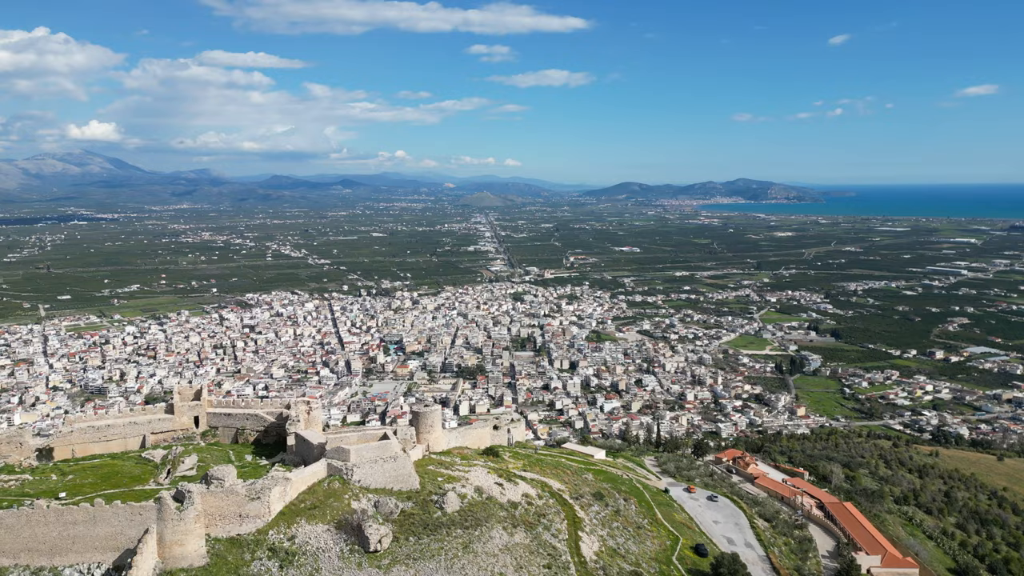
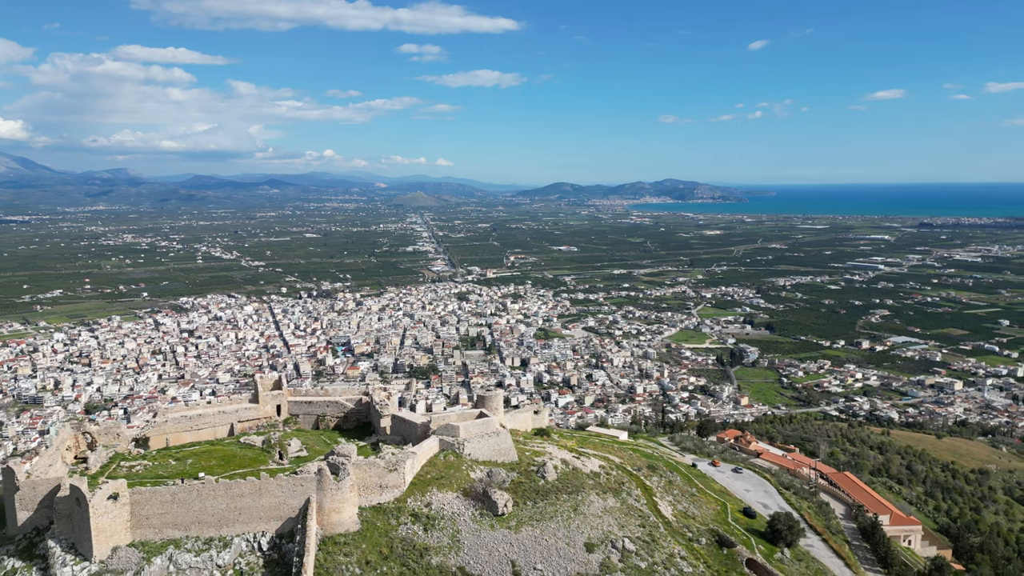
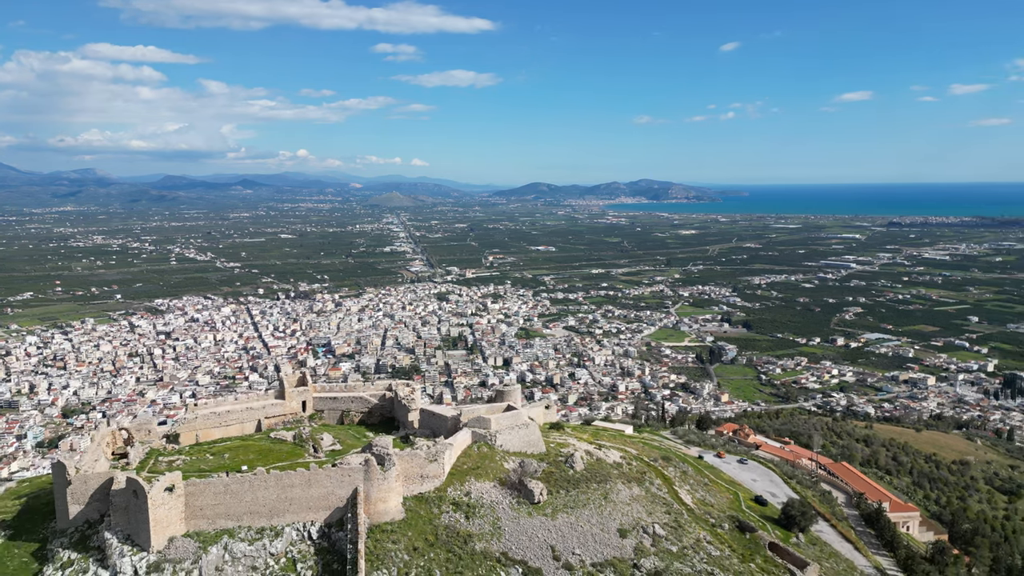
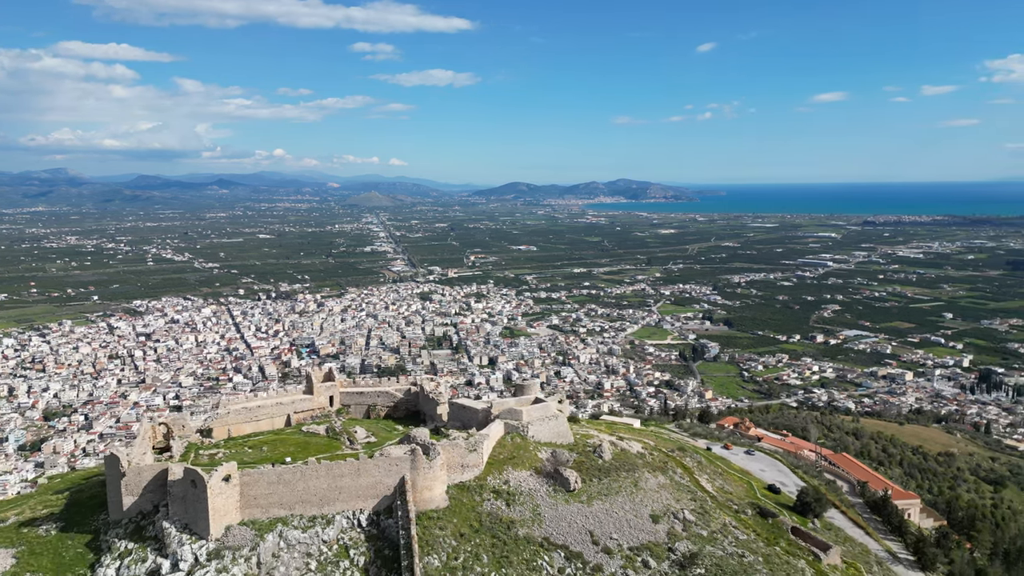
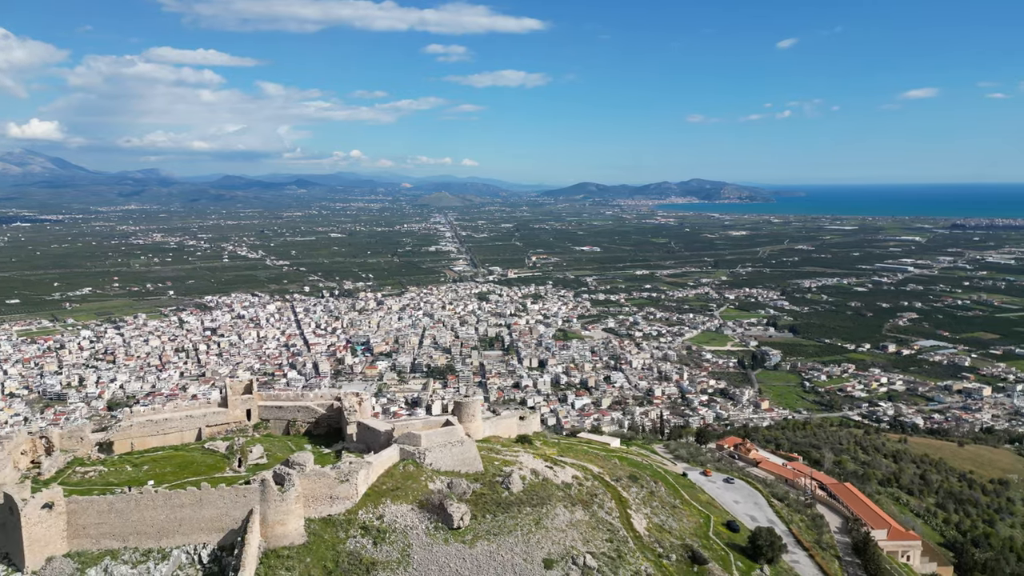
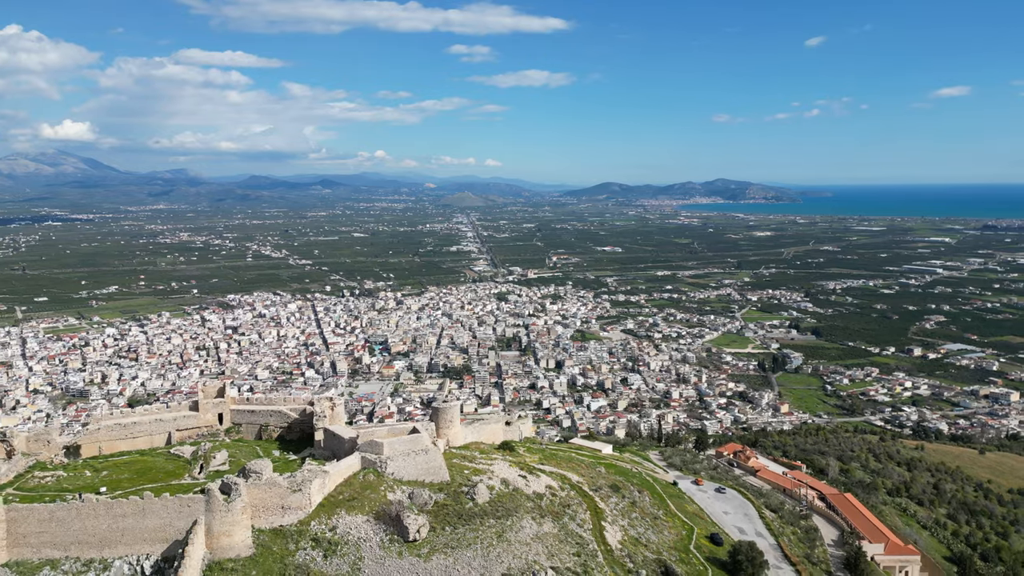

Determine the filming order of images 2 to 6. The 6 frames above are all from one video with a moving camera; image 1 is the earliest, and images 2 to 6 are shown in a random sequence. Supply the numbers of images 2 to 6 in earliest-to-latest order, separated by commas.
6, 5, 2, 3, 4
